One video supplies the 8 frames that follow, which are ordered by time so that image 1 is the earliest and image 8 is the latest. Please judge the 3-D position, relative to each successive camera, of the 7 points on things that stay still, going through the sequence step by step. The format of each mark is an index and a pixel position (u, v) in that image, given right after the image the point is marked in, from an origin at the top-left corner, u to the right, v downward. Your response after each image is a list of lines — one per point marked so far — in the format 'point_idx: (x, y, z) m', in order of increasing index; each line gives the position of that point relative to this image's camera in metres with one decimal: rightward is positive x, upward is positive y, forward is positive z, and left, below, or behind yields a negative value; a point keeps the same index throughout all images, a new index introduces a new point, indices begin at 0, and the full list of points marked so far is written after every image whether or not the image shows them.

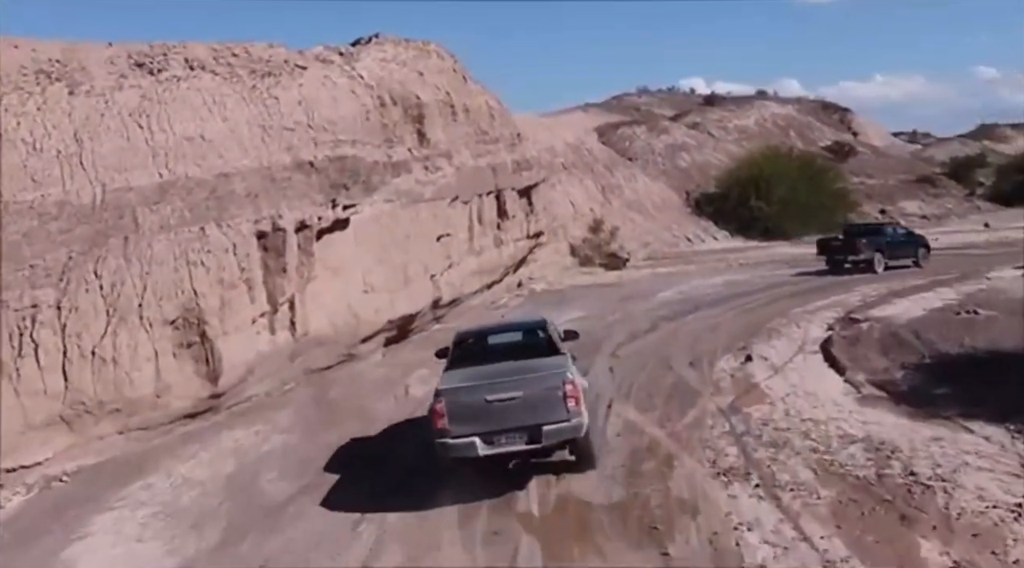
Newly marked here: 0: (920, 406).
0: (+6.3, -1.9, +16.1) m
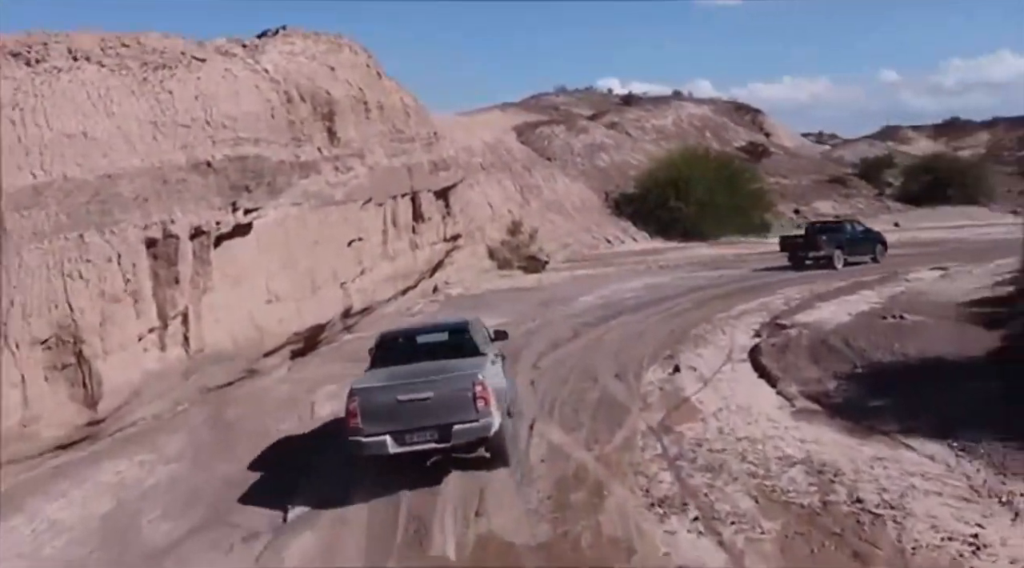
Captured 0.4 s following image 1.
0: (+5.1, -2.0, +15.3) m
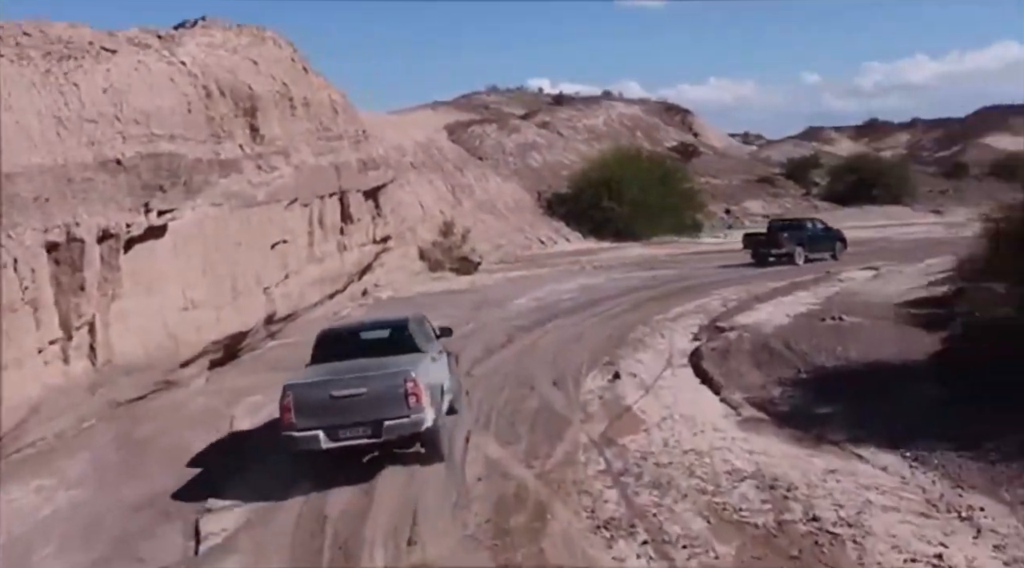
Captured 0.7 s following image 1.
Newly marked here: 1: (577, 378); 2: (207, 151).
0: (+4.1, -2.0, +14.8) m
1: (+1.2, -1.7, +18.9) m
2: (-5.8, +2.5, +19.9) m
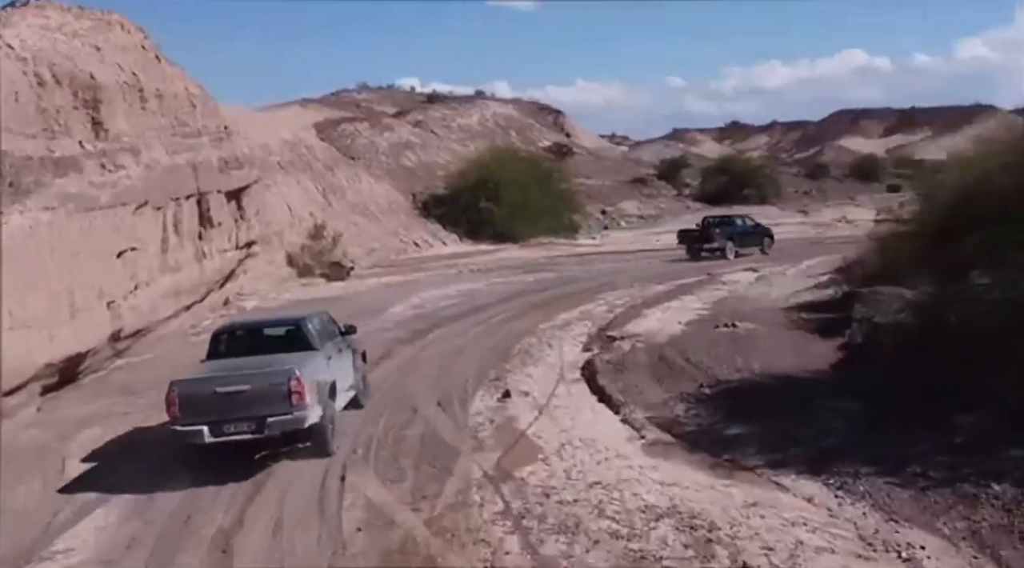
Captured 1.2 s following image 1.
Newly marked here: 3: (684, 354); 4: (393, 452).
0: (+2.6, -2.2, +13.5) m
1: (-0.8, -1.9, +17.2) m
2: (-7.9, +2.3, +17.4) m
3: (+3.1, -1.3, +19.0) m
4: (-1.6, -2.2, +13.9) m
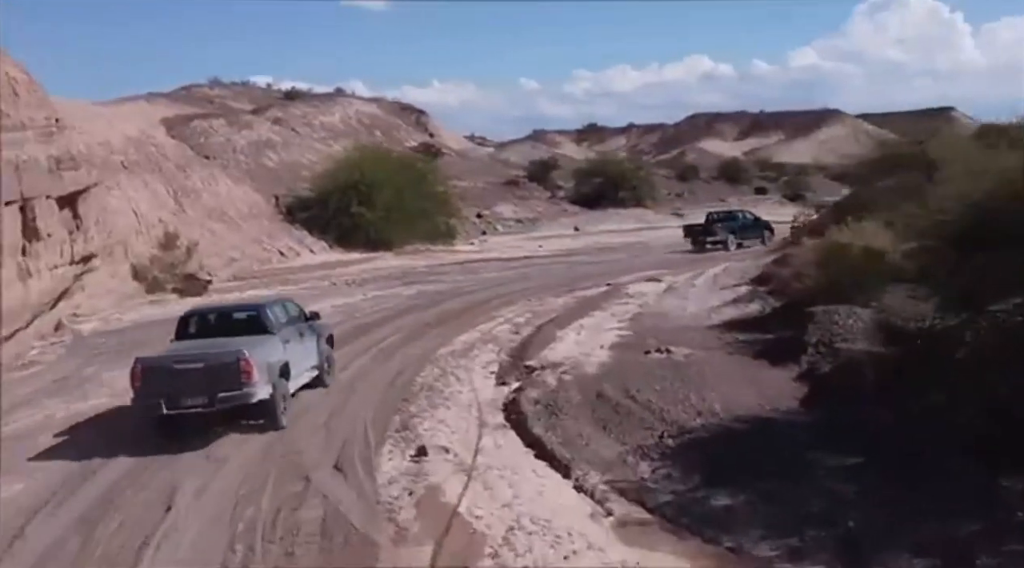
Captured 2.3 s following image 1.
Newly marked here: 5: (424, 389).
0: (+2.0, -2.5, +10.5) m
1: (-1.9, -2.3, +13.7) m
2: (-9.0, +1.8, +12.9) m
3: (+1.7, -1.6, +16.1) m
4: (-2.2, -2.6, +10.4) m
5: (-1.5, -1.8, +17.9) m
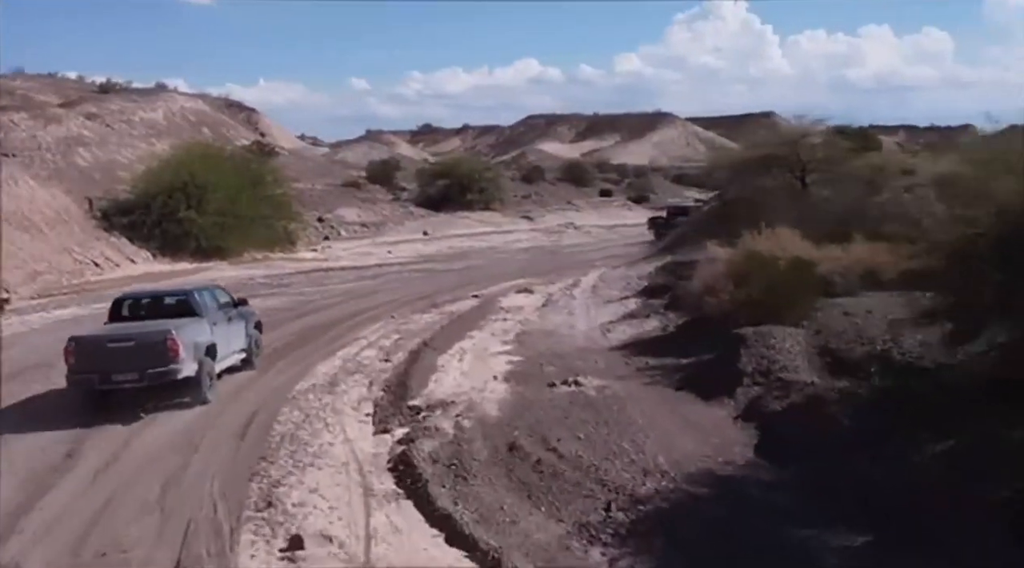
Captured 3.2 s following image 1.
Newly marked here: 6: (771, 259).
0: (+1.5, -2.8, +7.6) m
1: (-2.8, -2.6, +10.2) m
2: (-9.8, +1.3, +8.3) m
3: (+0.4, -1.9, +13.1) m
4: (-2.6, -3.0, +6.8) m
5: (-3.2, -2.2, +14.3) m
6: (+4.6, +0.5, +18.6) m
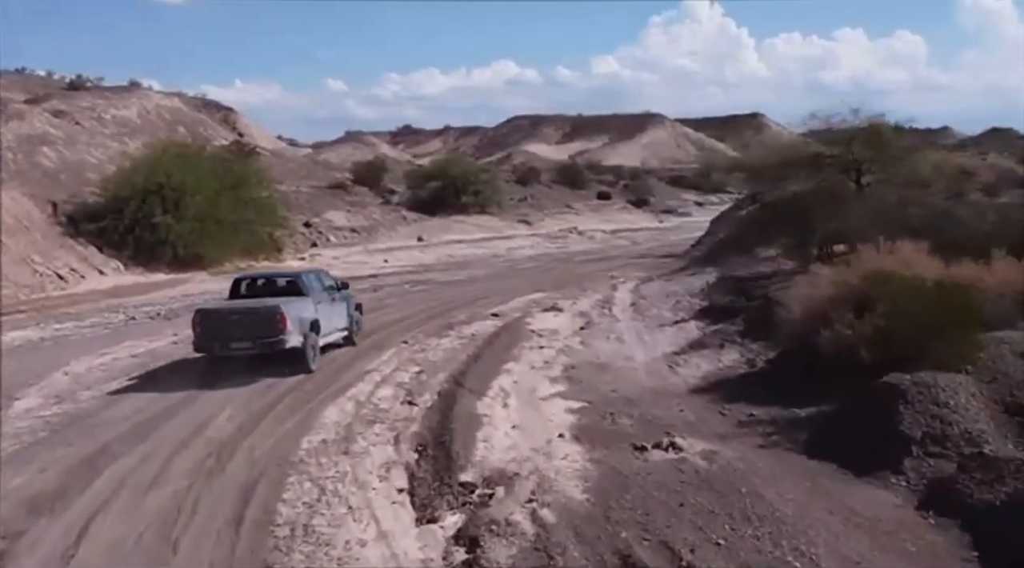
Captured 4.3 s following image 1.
0: (+2.7, -3.2, +3.8) m
1: (-1.8, -3.0, +6.3) m
2: (-8.7, +0.9, +4.2) m
3: (+1.4, -2.3, +9.2) m
4: (-1.5, -3.4, +2.9) m
5: (-2.2, -2.6, +10.5) m
6: (+5.5, +0.1, +14.8) m
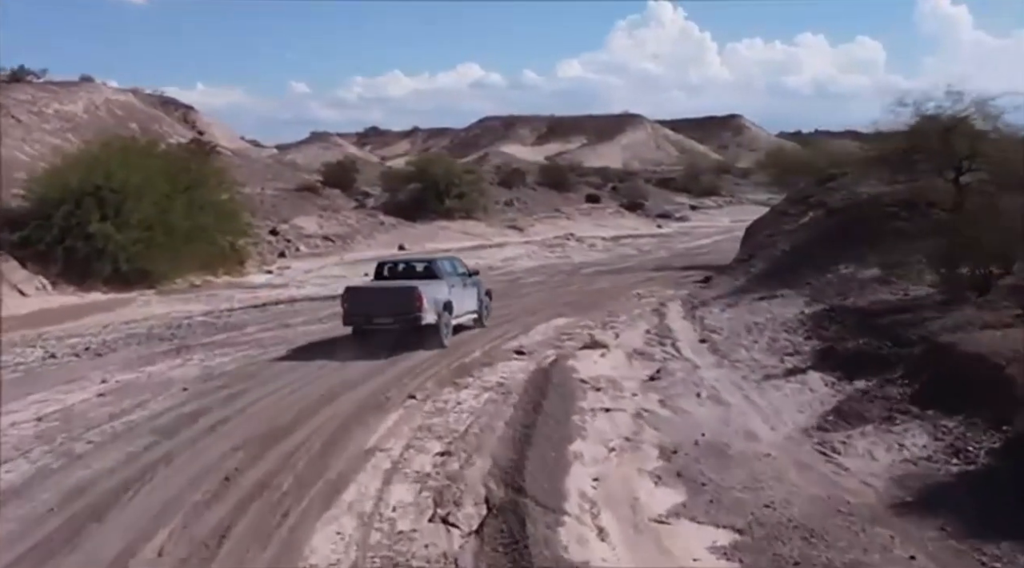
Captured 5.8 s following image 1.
0: (+4.0, -3.7, -1.9) m
1: (-0.5, -3.5, +0.4) m
2: (-7.3, +0.4, -1.9) m
3: (+2.6, -2.9, +3.4) m
4: (-0.1, -3.9, -3.0) m
5: (-1.0, -3.1, +4.5) m
6: (+6.5, -0.4, +9.2) m
